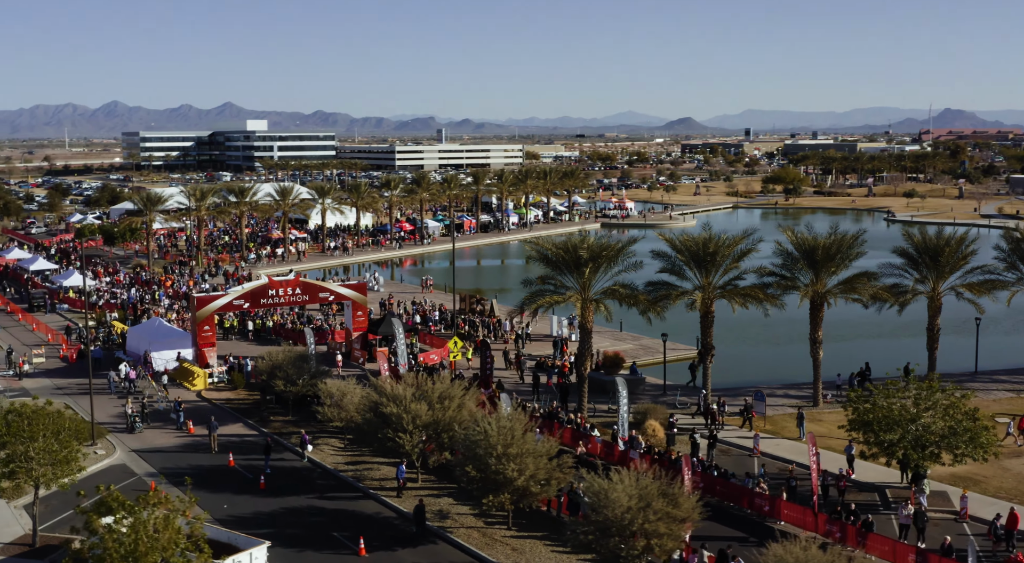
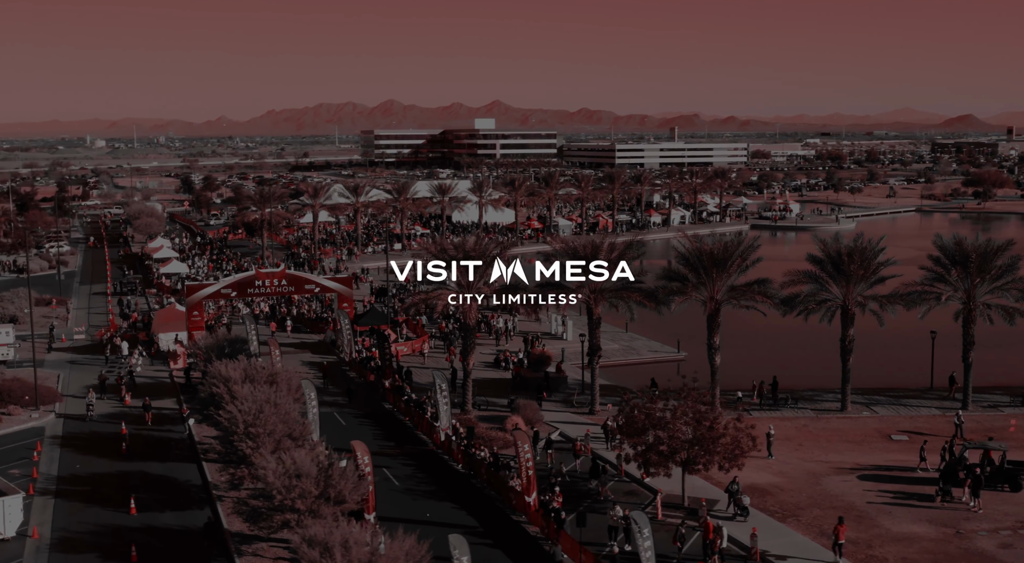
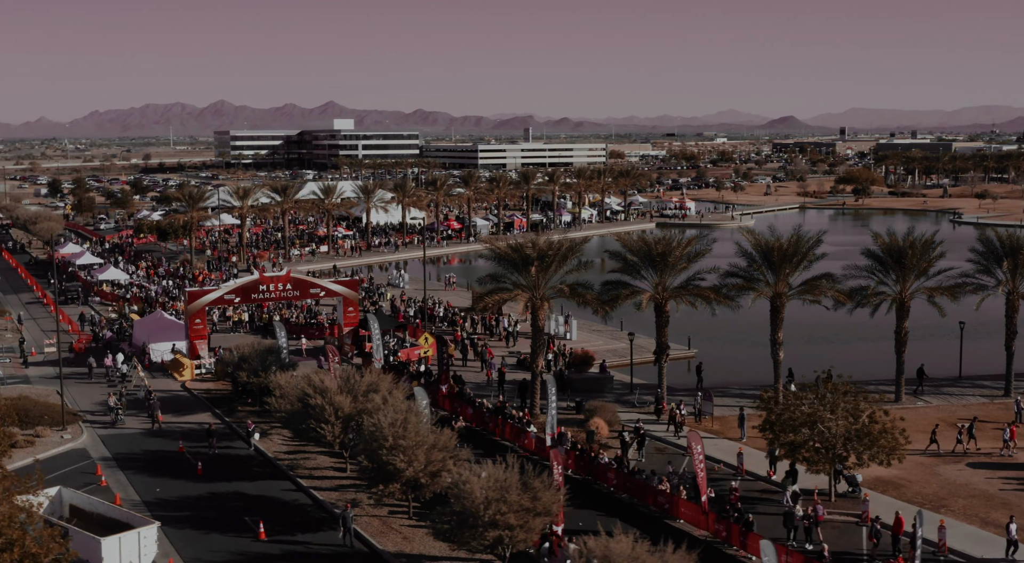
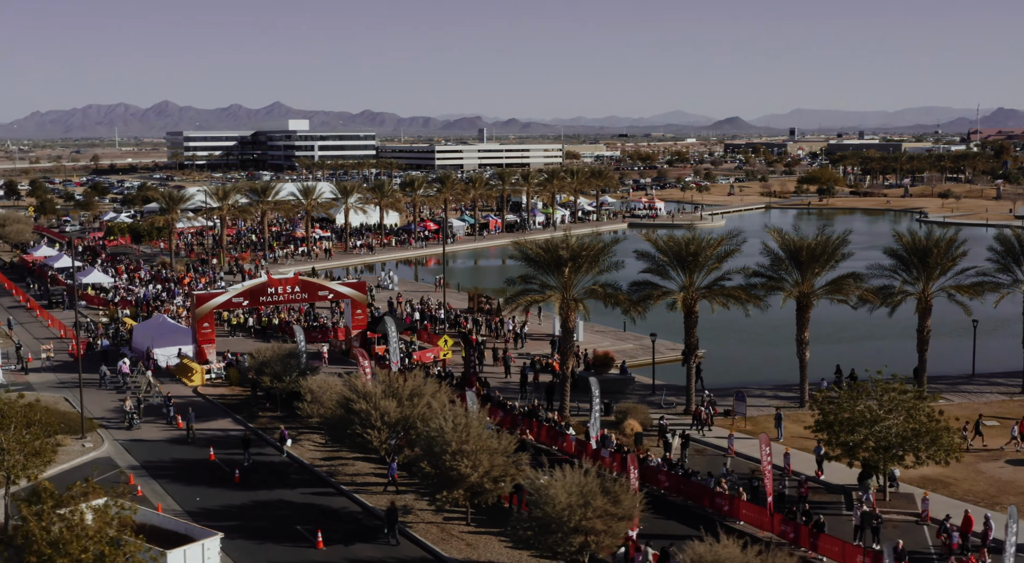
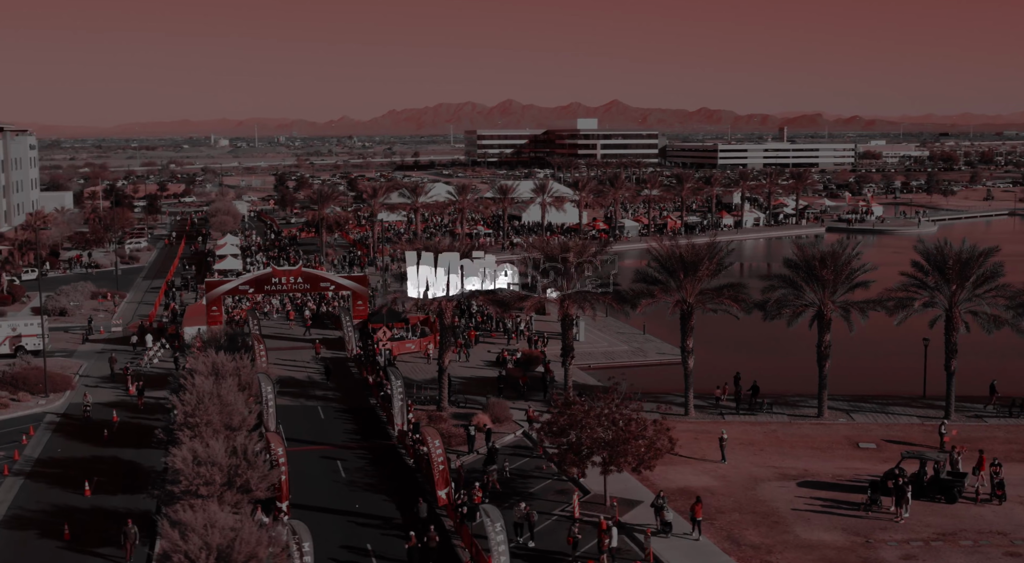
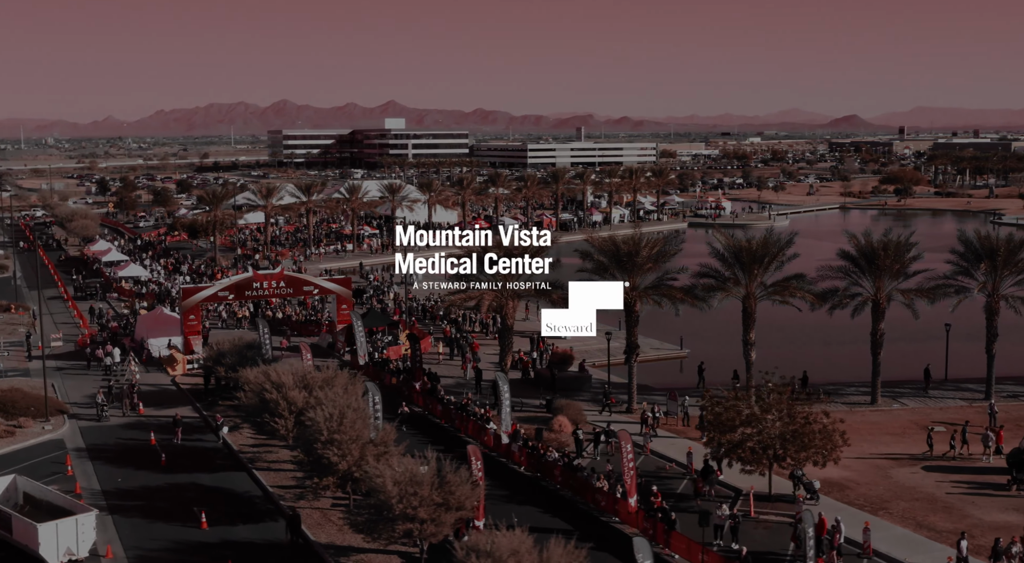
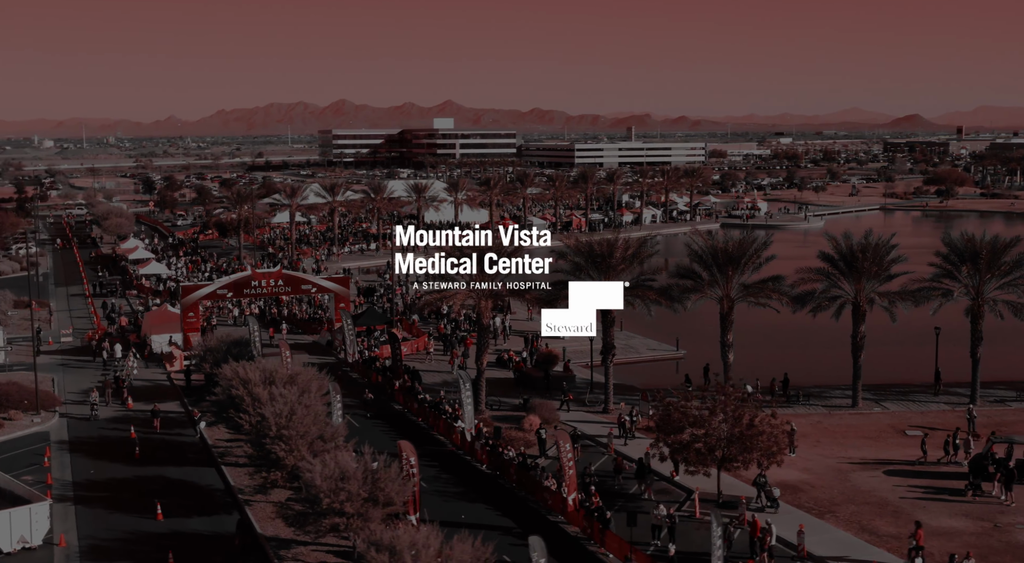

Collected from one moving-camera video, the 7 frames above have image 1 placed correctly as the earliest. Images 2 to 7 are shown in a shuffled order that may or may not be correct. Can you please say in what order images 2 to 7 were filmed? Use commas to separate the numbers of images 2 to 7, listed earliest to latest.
4, 3, 6, 7, 2, 5
